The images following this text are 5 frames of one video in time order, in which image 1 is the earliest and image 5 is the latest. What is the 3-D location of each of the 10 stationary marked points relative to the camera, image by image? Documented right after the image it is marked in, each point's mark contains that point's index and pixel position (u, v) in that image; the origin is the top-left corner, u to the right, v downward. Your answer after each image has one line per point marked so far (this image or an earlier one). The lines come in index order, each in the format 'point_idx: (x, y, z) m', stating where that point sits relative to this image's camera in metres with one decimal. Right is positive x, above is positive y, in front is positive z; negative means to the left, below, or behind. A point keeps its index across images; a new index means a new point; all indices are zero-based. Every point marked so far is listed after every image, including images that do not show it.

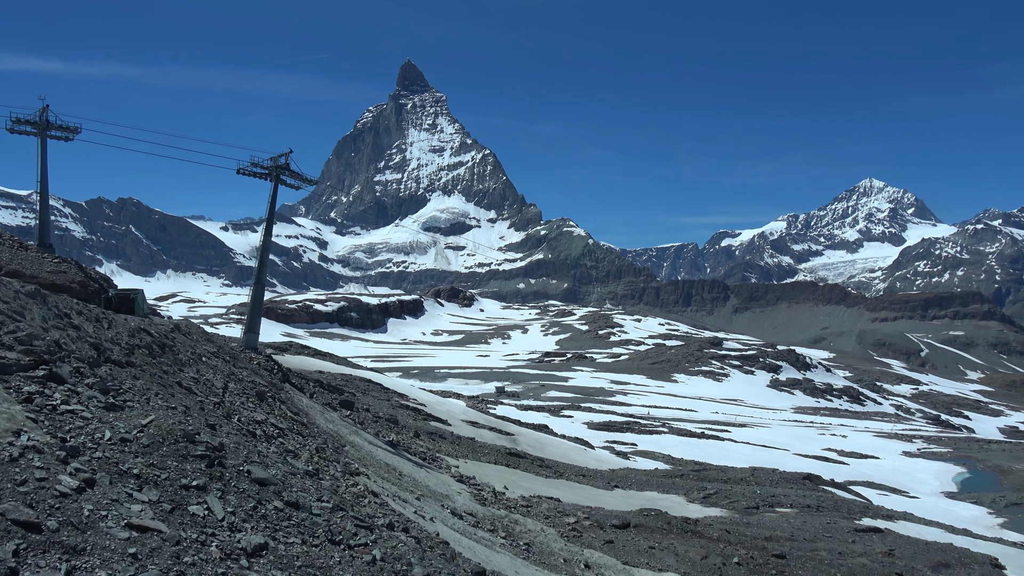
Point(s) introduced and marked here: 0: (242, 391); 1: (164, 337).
0: (-5.9, -2.2, +13.9) m
1: (-7.4, -1.0, +13.5) m
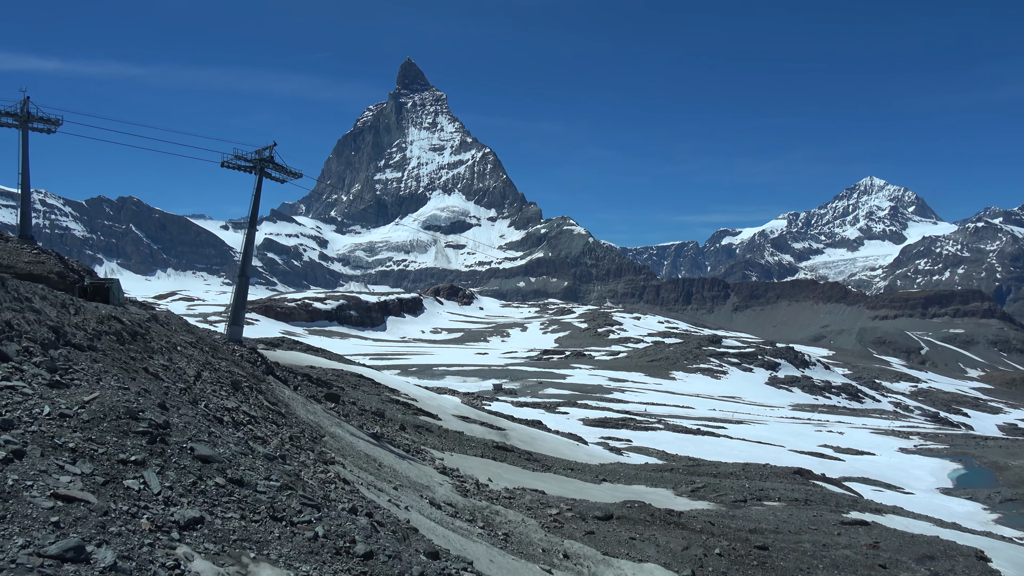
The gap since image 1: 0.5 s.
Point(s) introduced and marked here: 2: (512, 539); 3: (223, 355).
0: (-6.4, -2.0, +13.9) m
1: (-8.0, -0.8, +13.6) m
2: (0.0, -6.6, +16.9) m
3: (-8.2, -1.8, +18.2) m
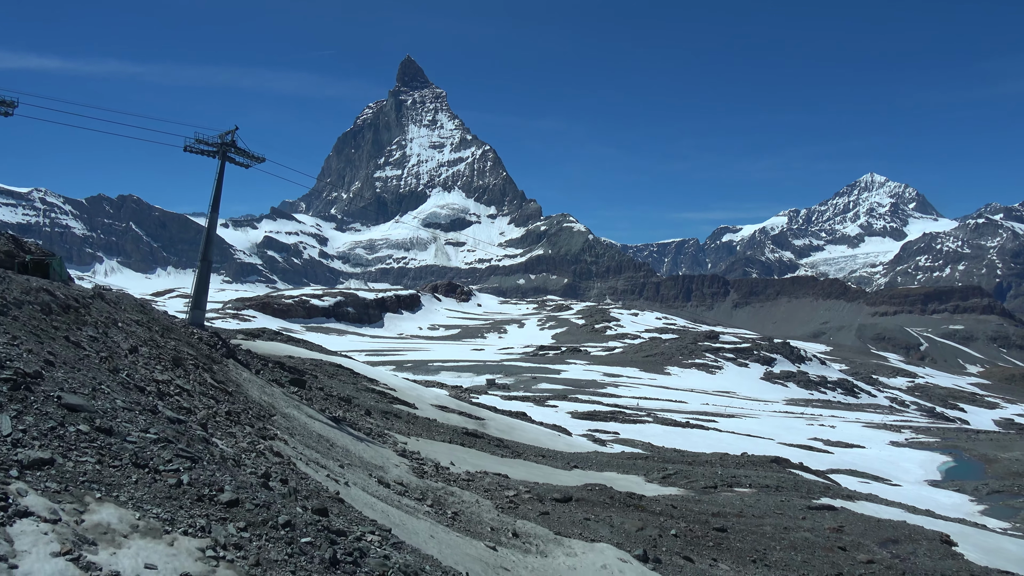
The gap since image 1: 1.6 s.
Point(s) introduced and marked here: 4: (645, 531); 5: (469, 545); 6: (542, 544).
0: (-7.8, -1.4, +14.0) m
1: (-9.4, -0.2, +13.6) m
2: (-1.3, -6.1, +17.0) m
3: (-9.6, -1.3, +18.3) m
4: (+4.0, -7.3, +19.4) m
5: (-1.0, -6.1, +15.3) m
6: (+0.8, -6.8, +17.1) m
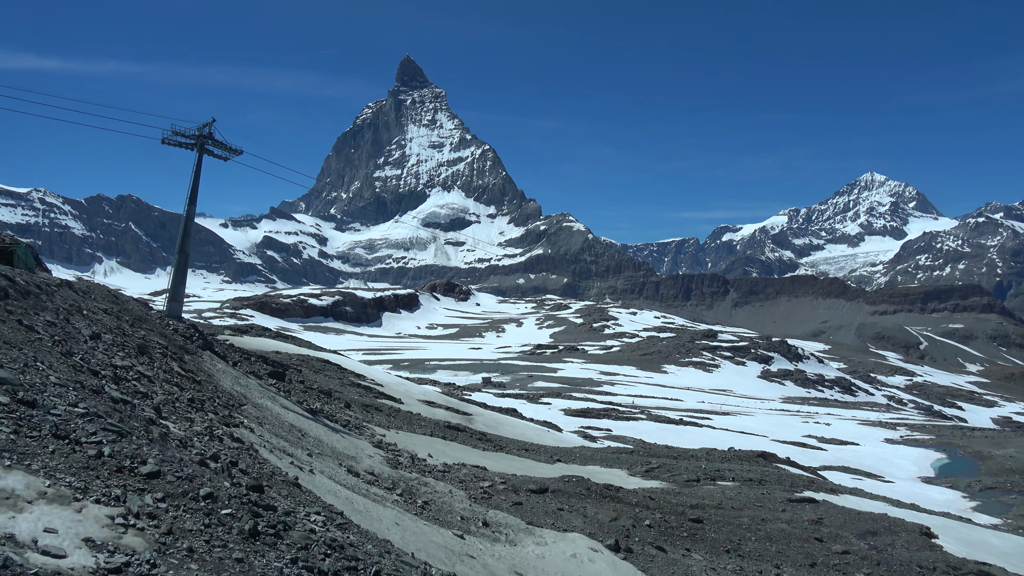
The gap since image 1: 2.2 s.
0: (-8.6, -1.2, +14.0) m
1: (-10.2, 0.0, +13.6) m
2: (-2.1, -5.8, +17.0) m
3: (-10.4, -1.0, +18.3) m
4: (+3.2, -7.0, +19.4) m
5: (-1.8, -5.8, +15.3) m
6: (0.0, -6.6, +17.2) m
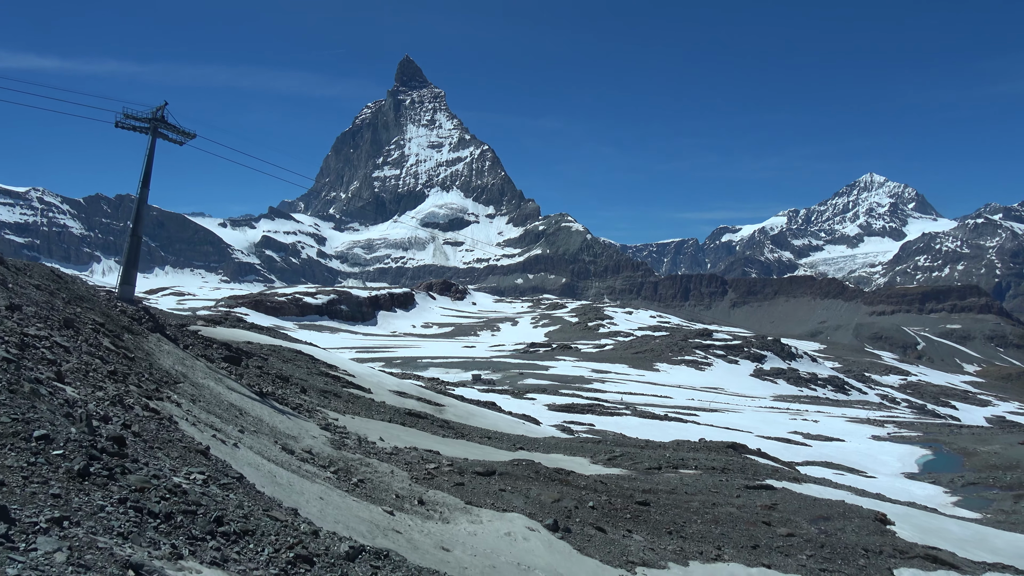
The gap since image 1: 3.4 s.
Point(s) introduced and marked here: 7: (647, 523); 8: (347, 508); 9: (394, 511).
0: (-10.3, -0.6, +14.0) m
1: (-11.9, +0.6, +13.7) m
2: (-3.8, -5.2, +17.1) m
3: (-12.1, -0.4, +18.3) m
4: (+1.5, -6.5, +19.4) m
5: (-3.5, -5.3, +15.3) m
6: (-1.7, -6.0, +17.2) m
7: (+4.2, -7.2, +19.7) m
8: (-3.8, -5.1, +15.0) m
9: (-2.9, -5.6, +16.0) m
